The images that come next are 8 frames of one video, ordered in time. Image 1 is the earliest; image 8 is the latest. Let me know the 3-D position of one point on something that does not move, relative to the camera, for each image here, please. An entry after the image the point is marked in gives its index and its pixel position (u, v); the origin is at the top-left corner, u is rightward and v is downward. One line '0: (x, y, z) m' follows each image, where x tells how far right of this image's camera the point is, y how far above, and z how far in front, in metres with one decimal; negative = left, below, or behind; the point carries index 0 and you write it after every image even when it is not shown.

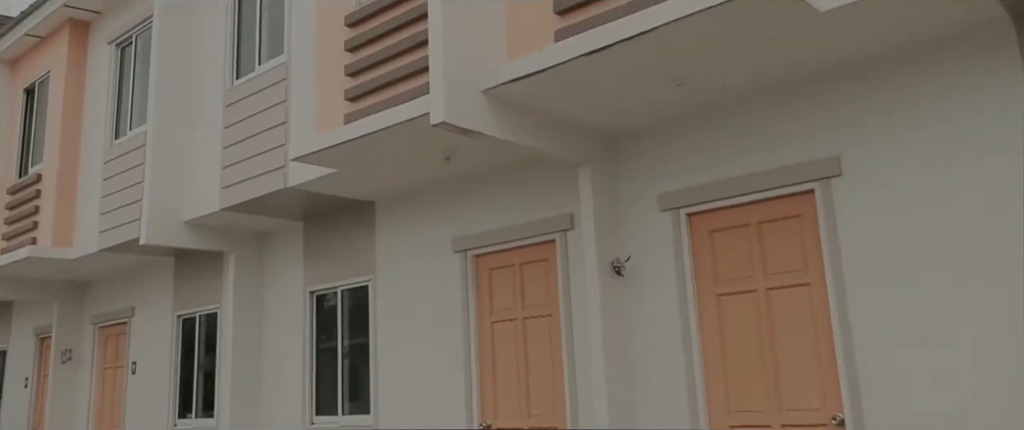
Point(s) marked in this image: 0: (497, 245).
0: (-0.1, -0.2, +7.2) m
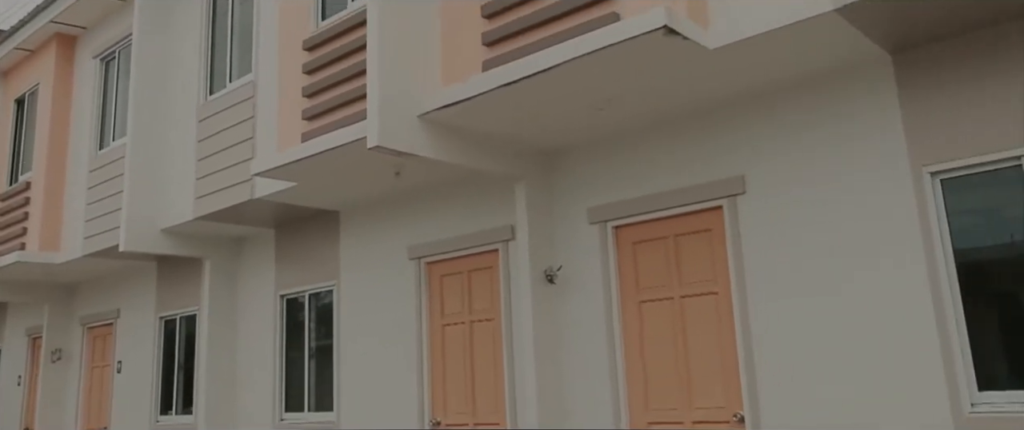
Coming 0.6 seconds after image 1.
0: (-0.5, -0.3, +7.7) m
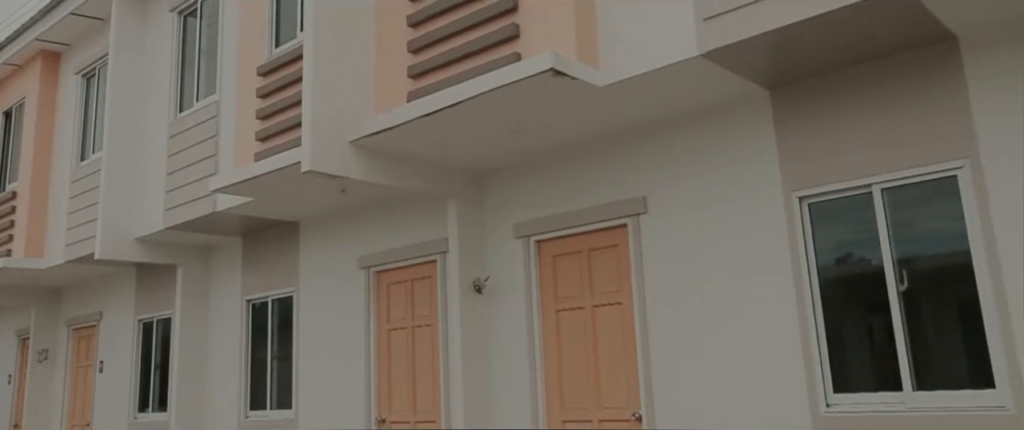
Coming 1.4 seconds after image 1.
0: (-1.1, -0.5, +8.3) m
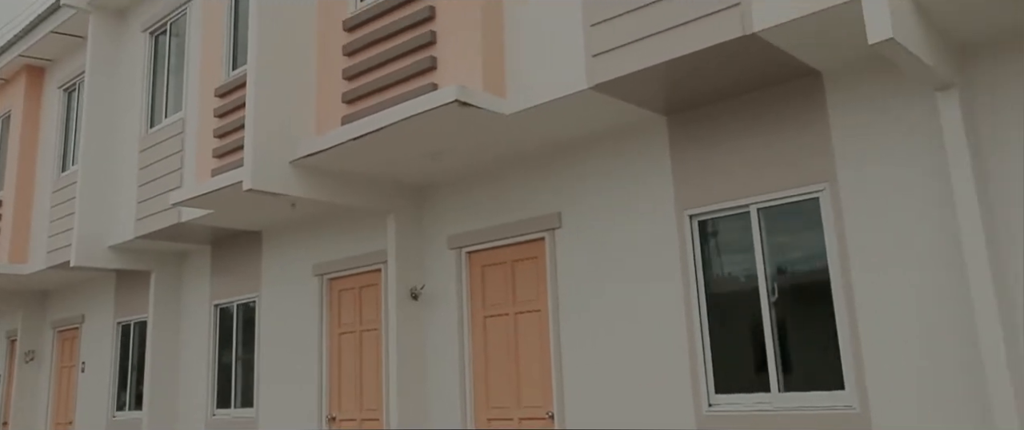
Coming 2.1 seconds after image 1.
0: (-1.7, -0.6, +8.9) m
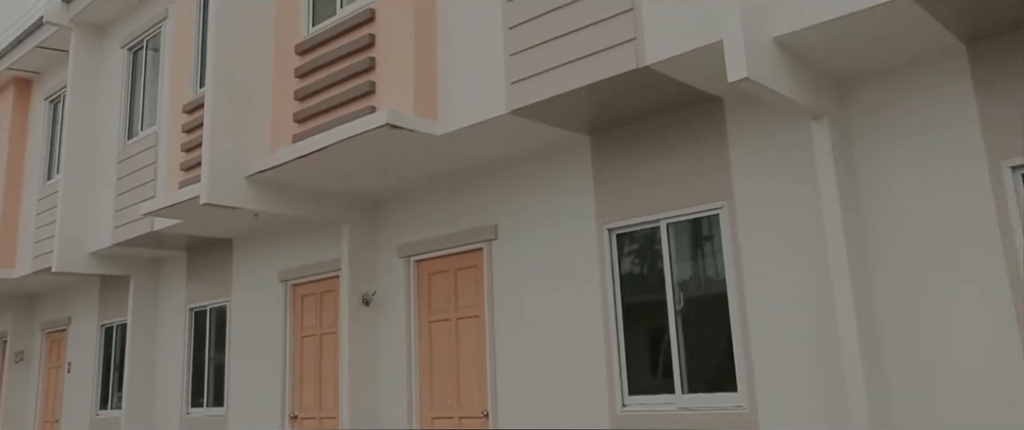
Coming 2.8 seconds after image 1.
0: (-2.3, -0.7, +9.3) m
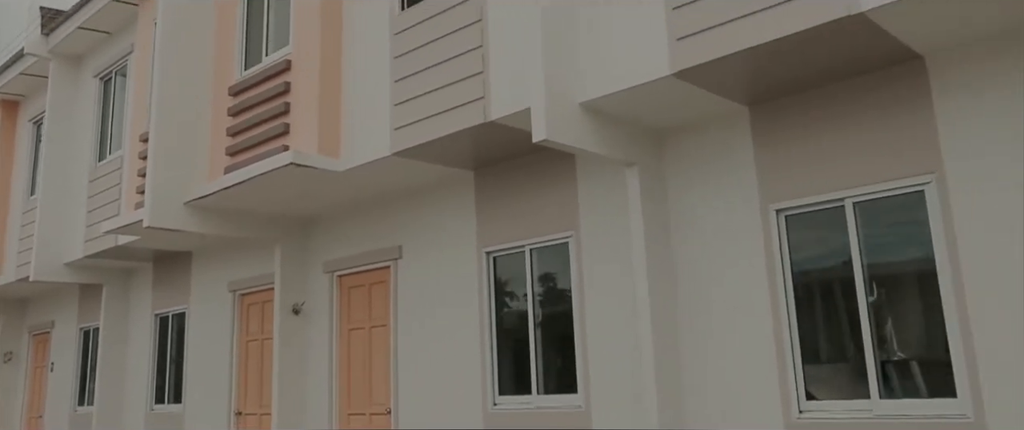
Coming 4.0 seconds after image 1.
0: (-3.2, -0.9, +10.5) m
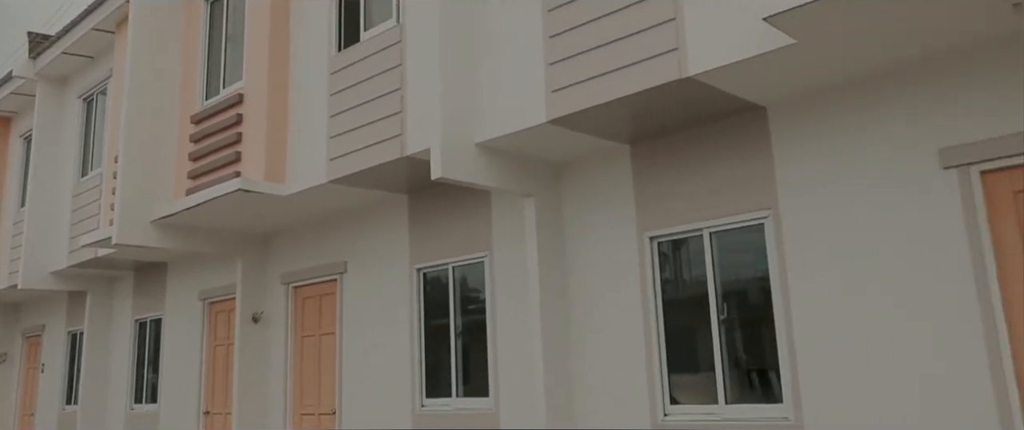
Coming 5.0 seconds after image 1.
0: (-3.9, -1.1, +11.3) m
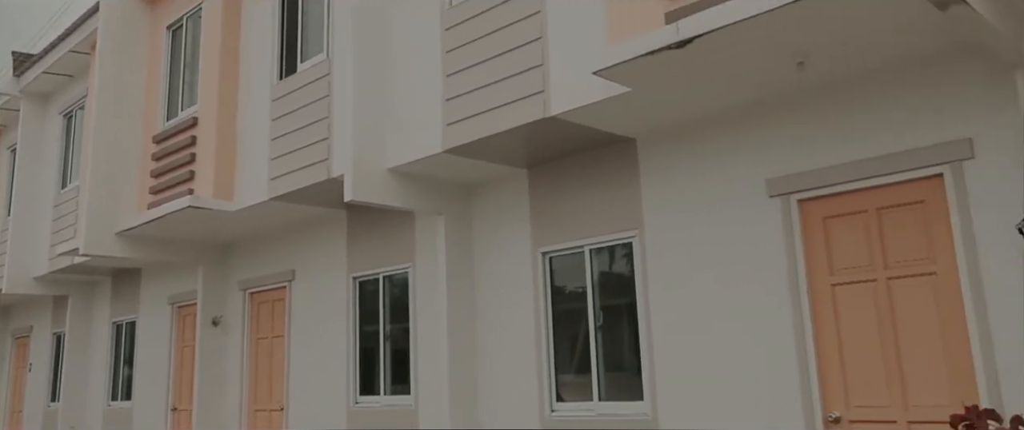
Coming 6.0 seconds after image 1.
0: (-4.7, -1.2, +12.2) m
